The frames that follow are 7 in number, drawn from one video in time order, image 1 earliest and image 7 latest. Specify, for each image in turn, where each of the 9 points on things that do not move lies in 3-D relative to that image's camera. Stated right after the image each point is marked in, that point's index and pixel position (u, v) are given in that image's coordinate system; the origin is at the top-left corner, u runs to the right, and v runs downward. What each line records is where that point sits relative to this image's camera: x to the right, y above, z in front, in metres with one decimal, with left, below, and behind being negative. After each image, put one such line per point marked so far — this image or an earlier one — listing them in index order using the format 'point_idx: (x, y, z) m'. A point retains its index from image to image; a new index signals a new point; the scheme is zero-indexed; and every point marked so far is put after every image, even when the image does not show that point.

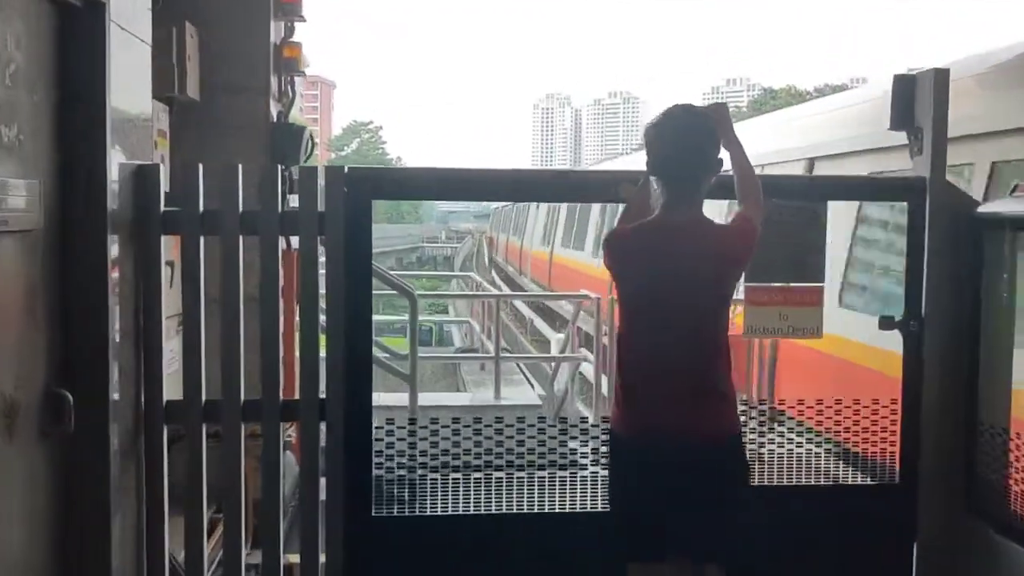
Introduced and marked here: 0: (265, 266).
0: (-0.8, +0.1, +3.0) m
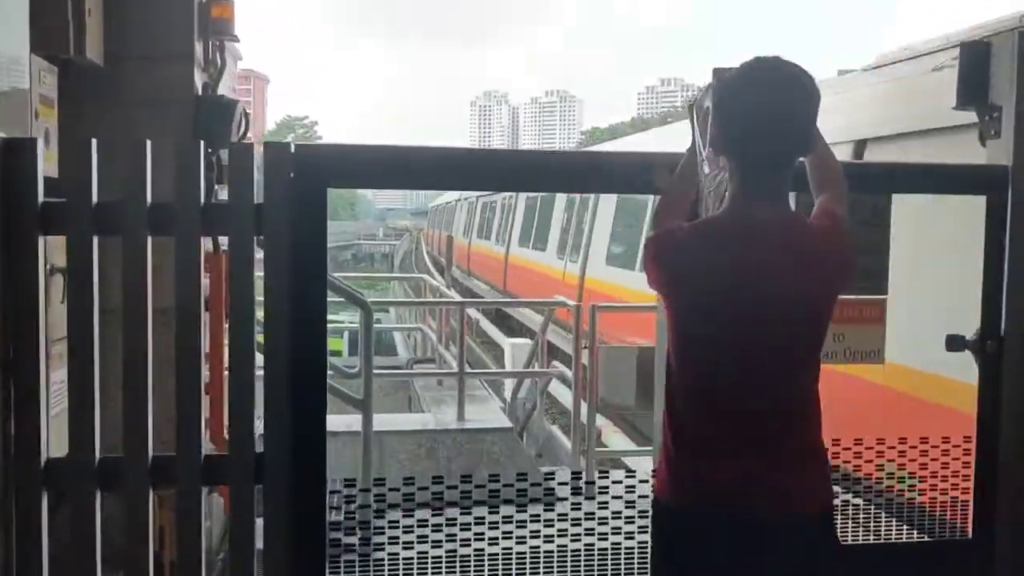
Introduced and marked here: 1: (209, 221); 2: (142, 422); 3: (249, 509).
0: (-0.8, 0.0, +2.2) m
1: (-0.8, +0.2, +2.3) m
2: (-0.9, -0.3, +2.3) m
3: (-0.7, -0.6, +2.3) m
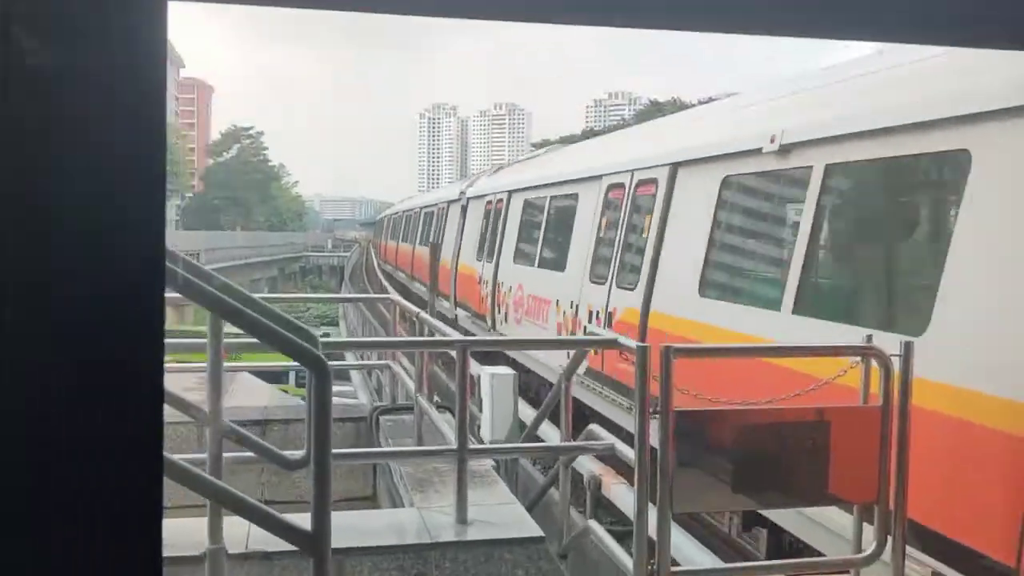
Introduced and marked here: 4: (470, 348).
0: (-0.6, -0.1, +0.5) m
1: (-0.5, +0.1, +0.5) m
2: (-0.7, -0.4, +0.5) m
3: (-0.4, -0.6, +0.5) m
4: (-0.2, -0.2, +3.6) m
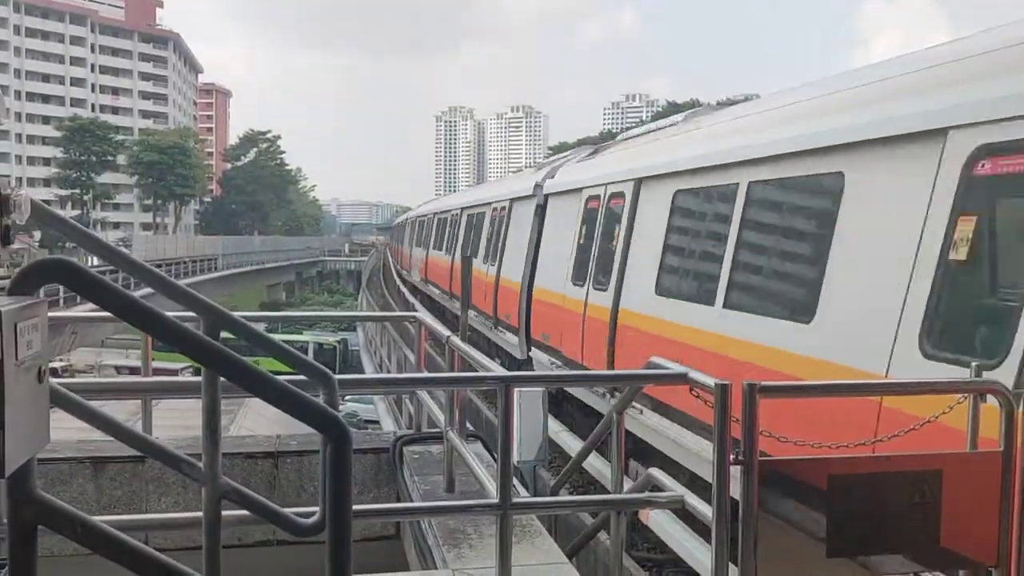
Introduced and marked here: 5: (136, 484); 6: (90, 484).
0: (-0.4, -0.1, 0.0) m
1: (-0.4, 0.0, 0.0) m
2: (-0.5, -0.5, 0.0) m
3: (-0.3, -0.7, 0.0) m
4: (0.0, -0.3, +3.1) m
5: (-1.8, -1.0, +4.5) m
6: (-2.0, -0.9, +4.4) m
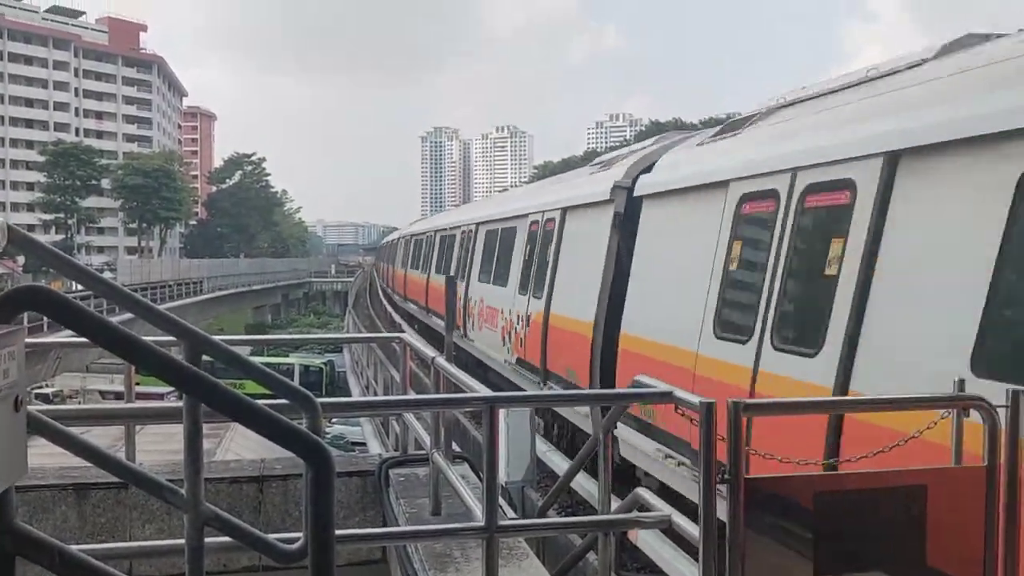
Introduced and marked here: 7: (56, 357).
0: (-0.5, -0.1, 0.0) m
1: (-0.4, 0.0, 0.0) m
2: (-0.5, -0.5, -0.1) m
3: (-0.3, -0.7, 0.0) m
4: (0.0, -0.4, +3.1) m
5: (-1.9, -1.1, +4.4) m
6: (-2.1, -1.1, +4.4) m
7: (-2.5, -0.4, +4.9) m
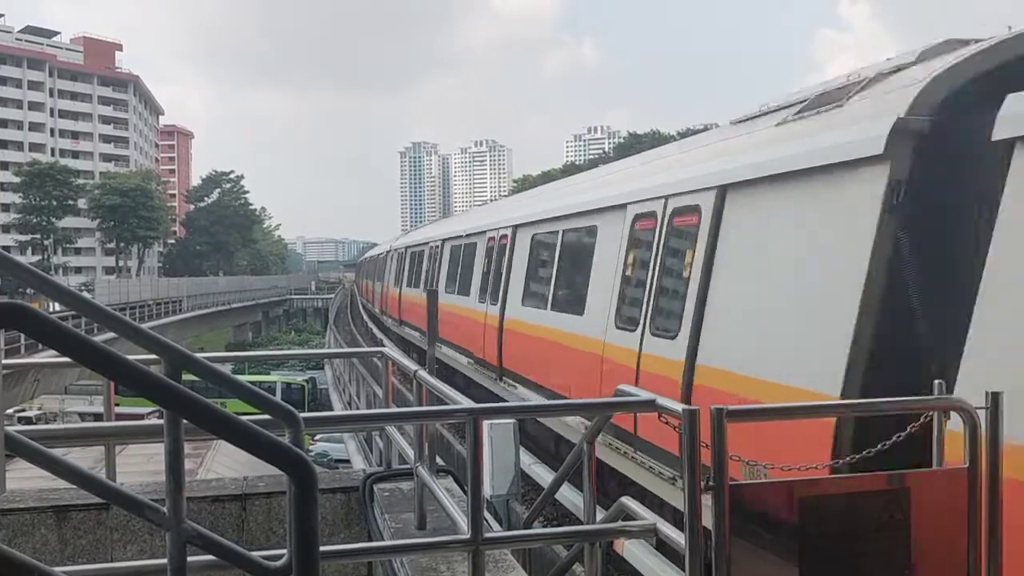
0: (-0.4, -0.1, -0.1) m
1: (-0.4, 0.0, 0.0) m
2: (-0.5, -0.5, -0.1) m
3: (-0.3, -0.7, 0.0) m
4: (-0.1, -0.4, +3.1) m
5: (-2.0, -1.2, +4.4) m
6: (-2.2, -1.2, +4.3) m
7: (-2.6, -0.5, +4.9) m
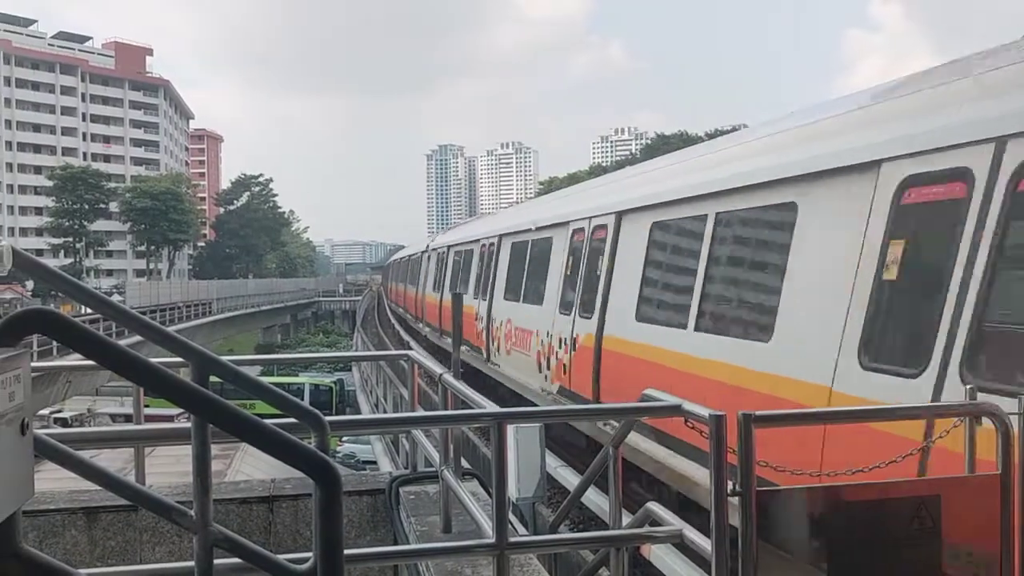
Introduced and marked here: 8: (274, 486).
0: (-0.5, -0.1, 0.0) m
1: (-0.4, 0.0, 0.0) m
2: (-0.5, -0.5, -0.1) m
3: (-0.3, -0.7, 0.0) m
4: (0.0, -0.5, +3.0) m
5: (-1.8, -1.2, +4.4) m
6: (-2.0, -1.2, +4.4) m
7: (-2.4, -0.5, +4.9) m
8: (-1.3, -1.1, +4.9) m
